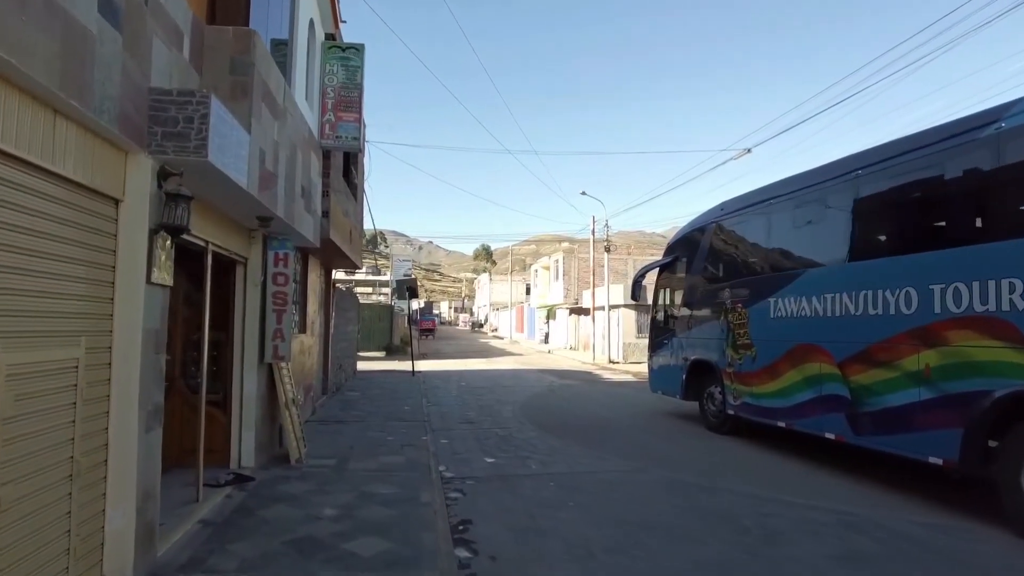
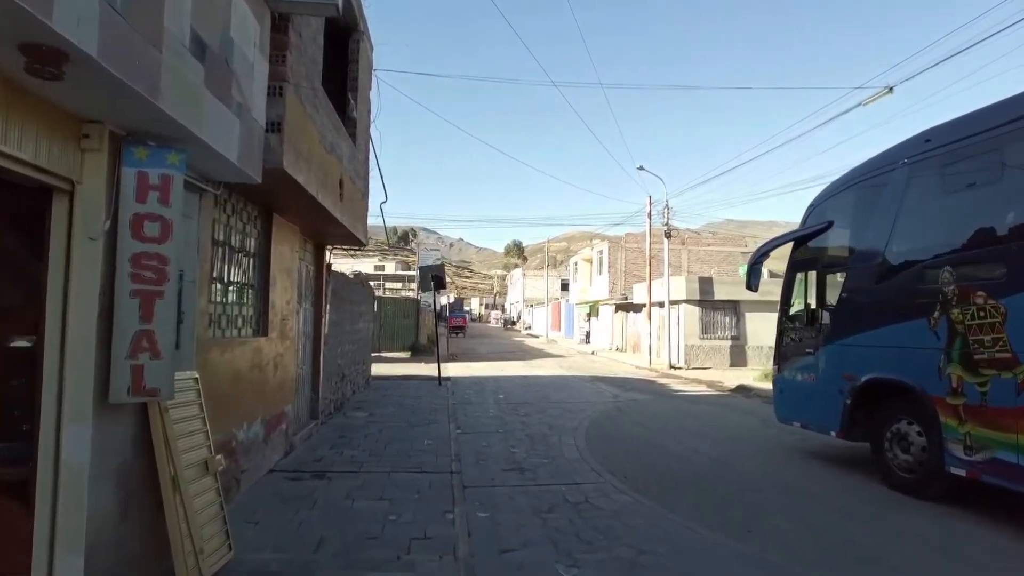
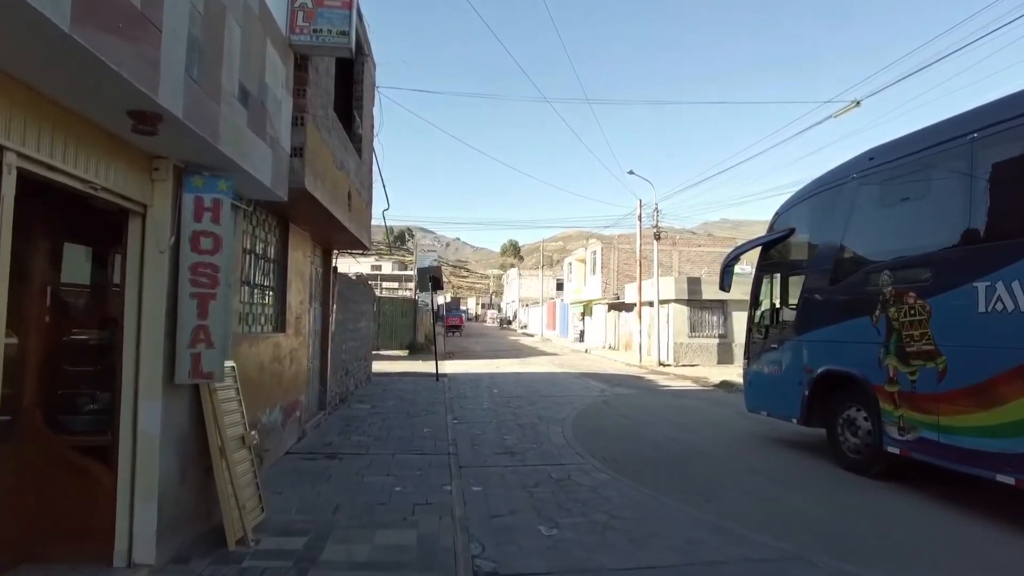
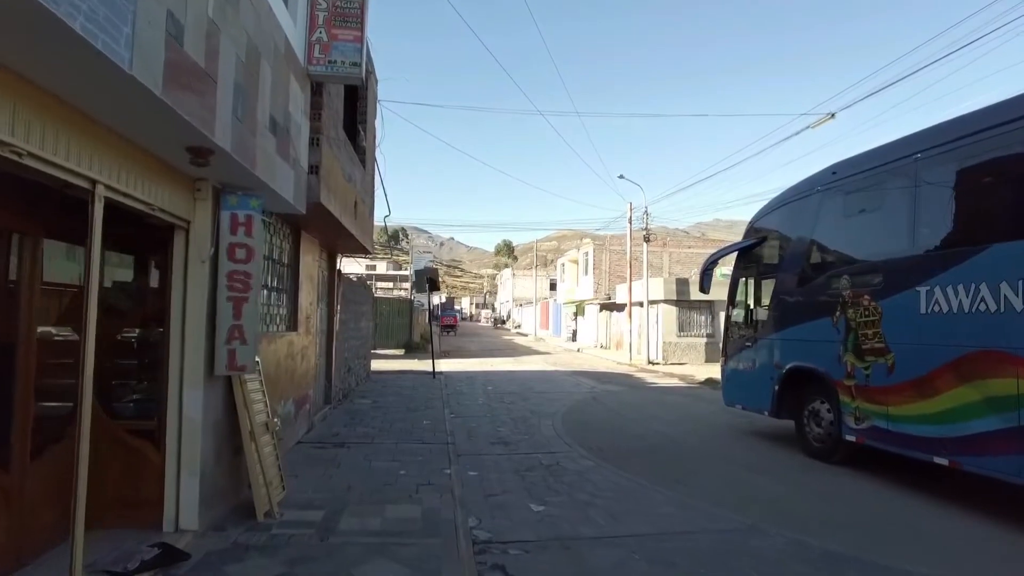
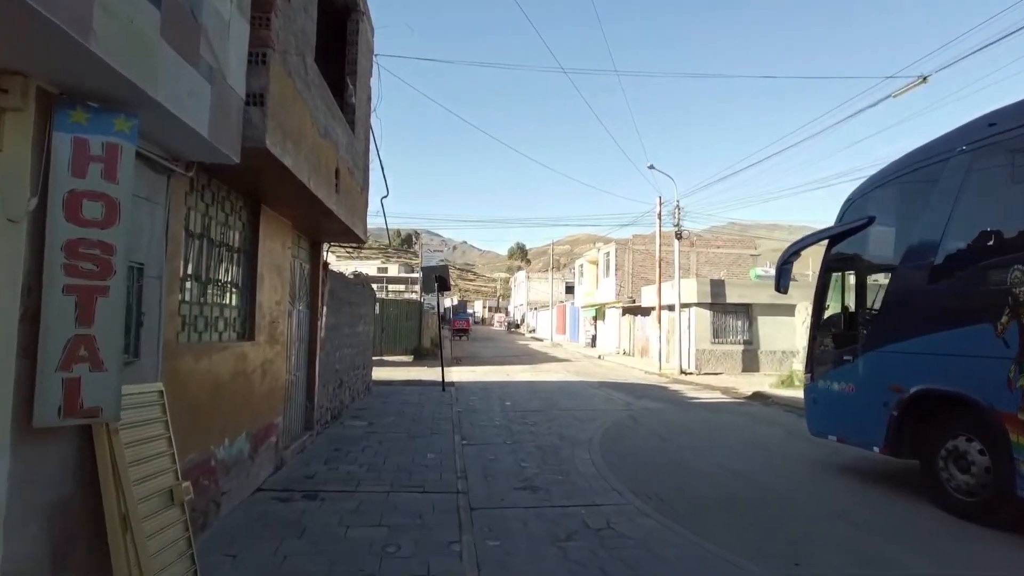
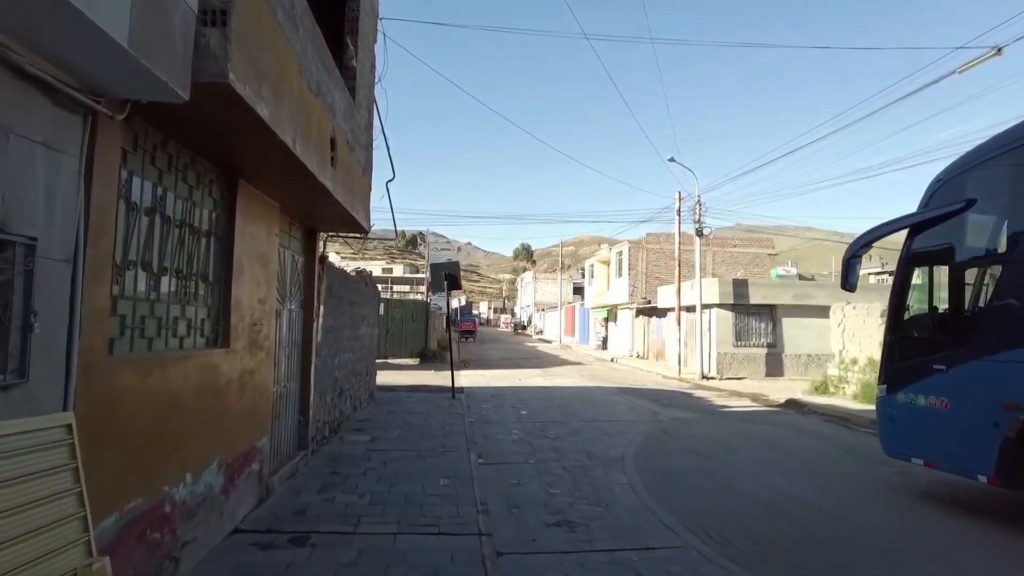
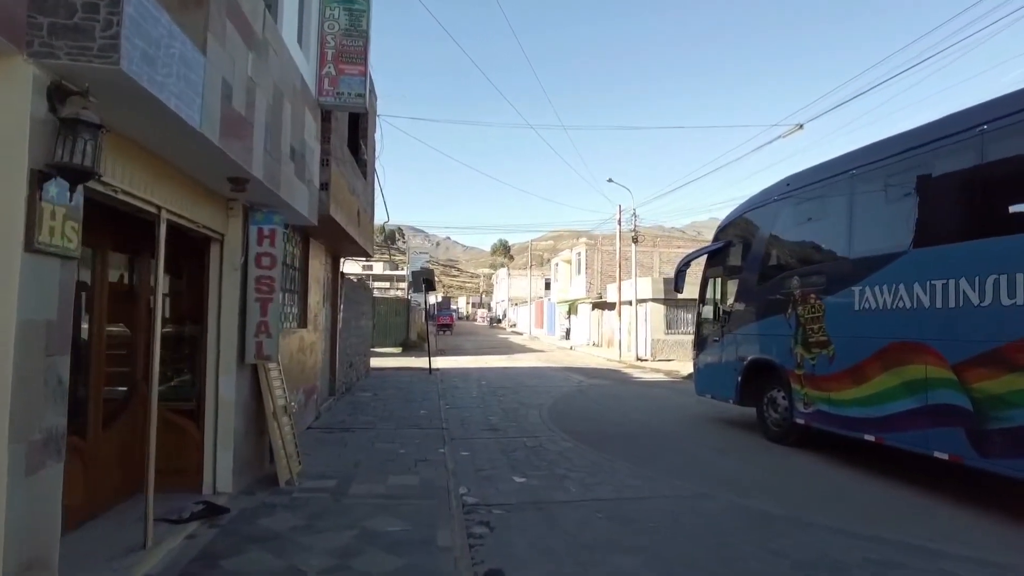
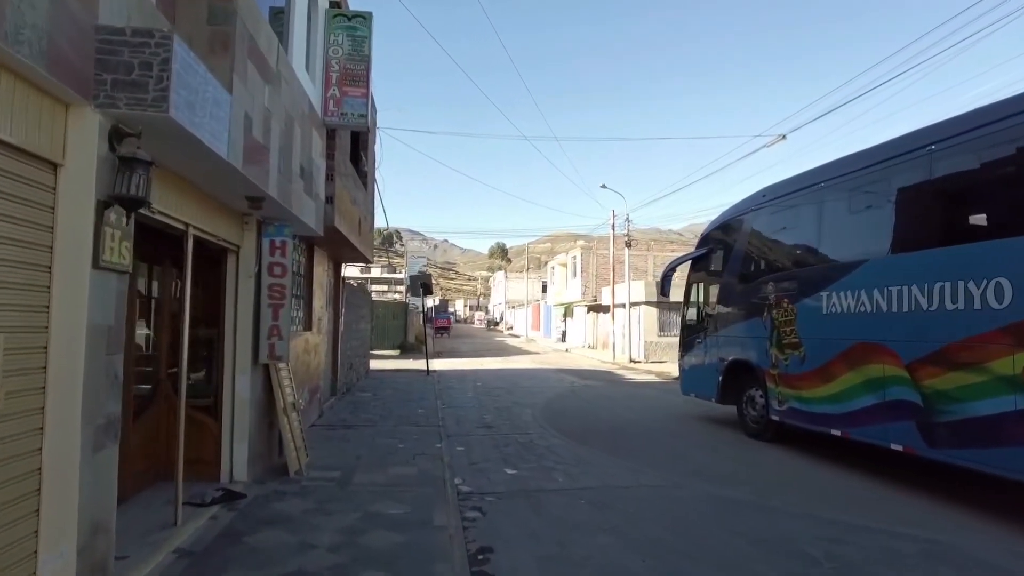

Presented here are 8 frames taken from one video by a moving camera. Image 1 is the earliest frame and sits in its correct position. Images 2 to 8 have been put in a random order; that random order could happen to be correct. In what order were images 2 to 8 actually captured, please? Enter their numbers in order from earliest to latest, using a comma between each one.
8, 7, 4, 3, 2, 5, 6
